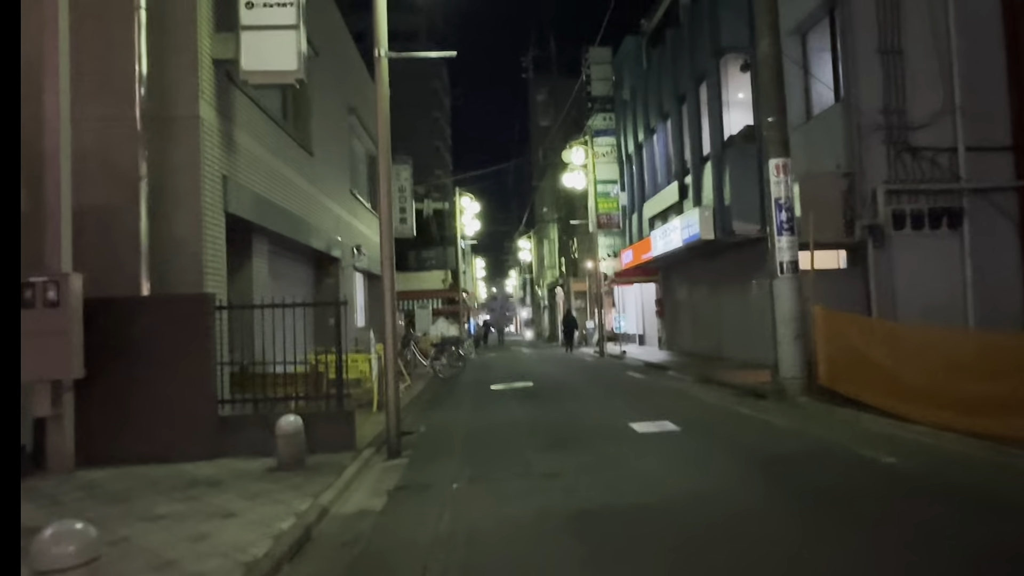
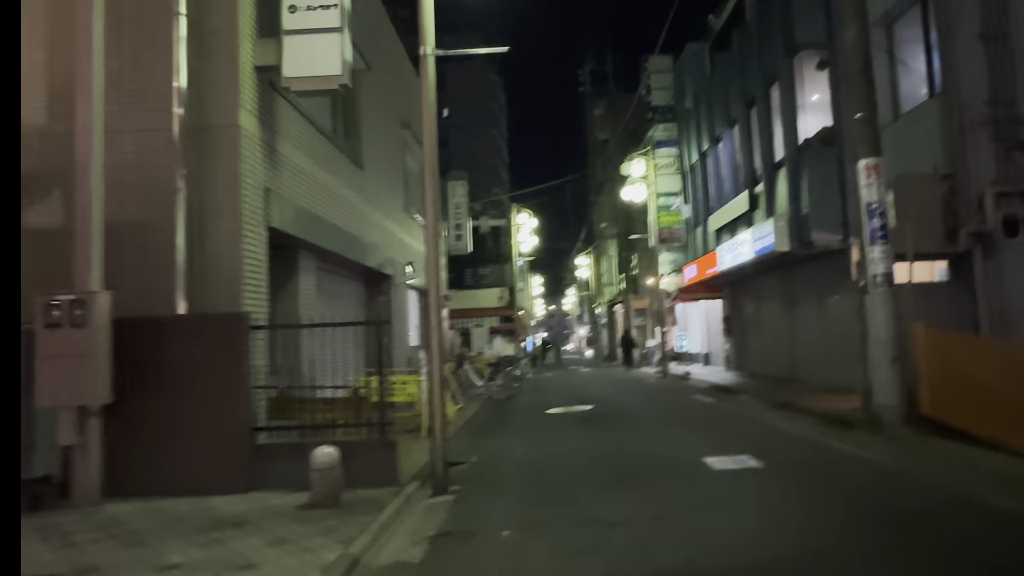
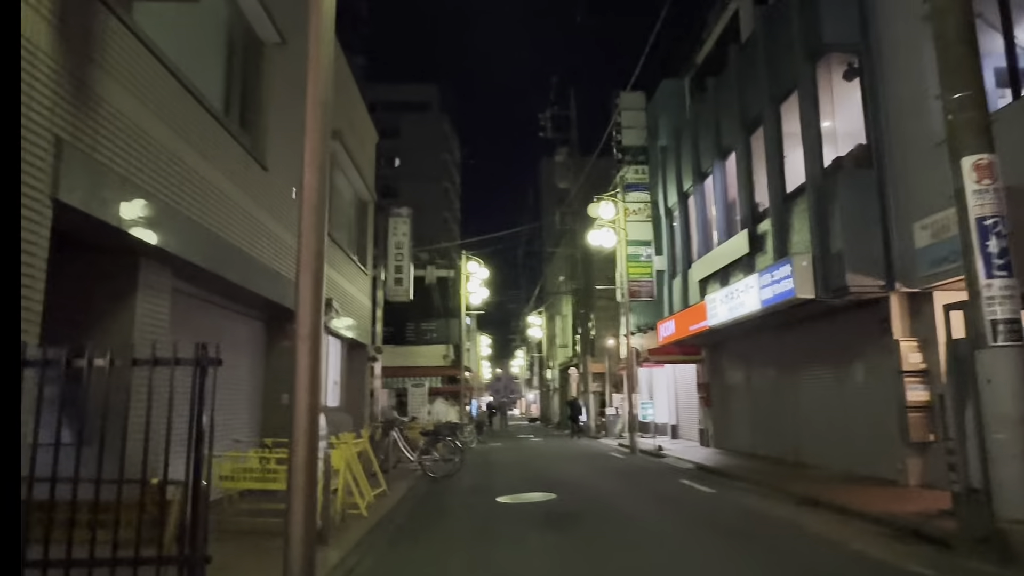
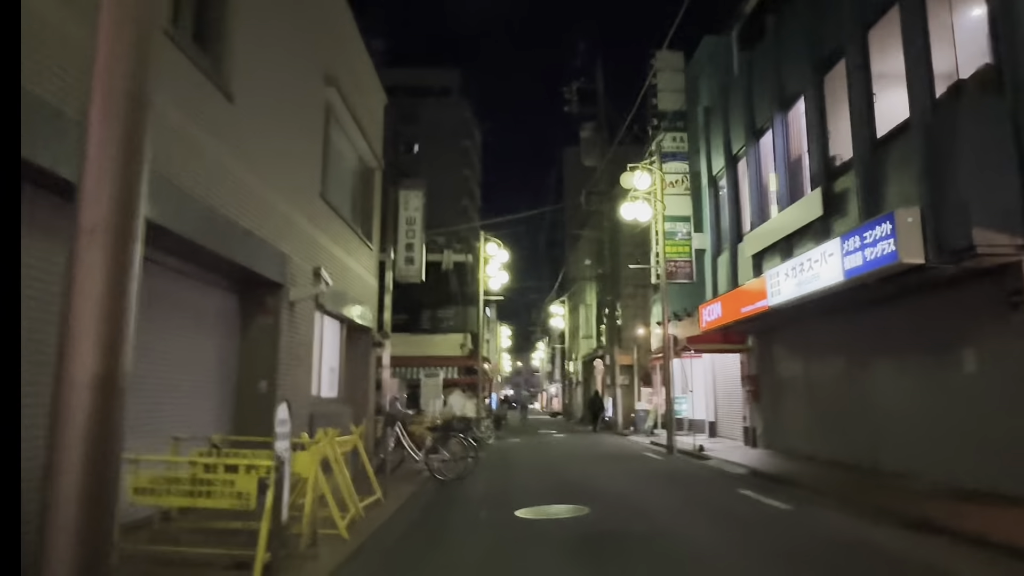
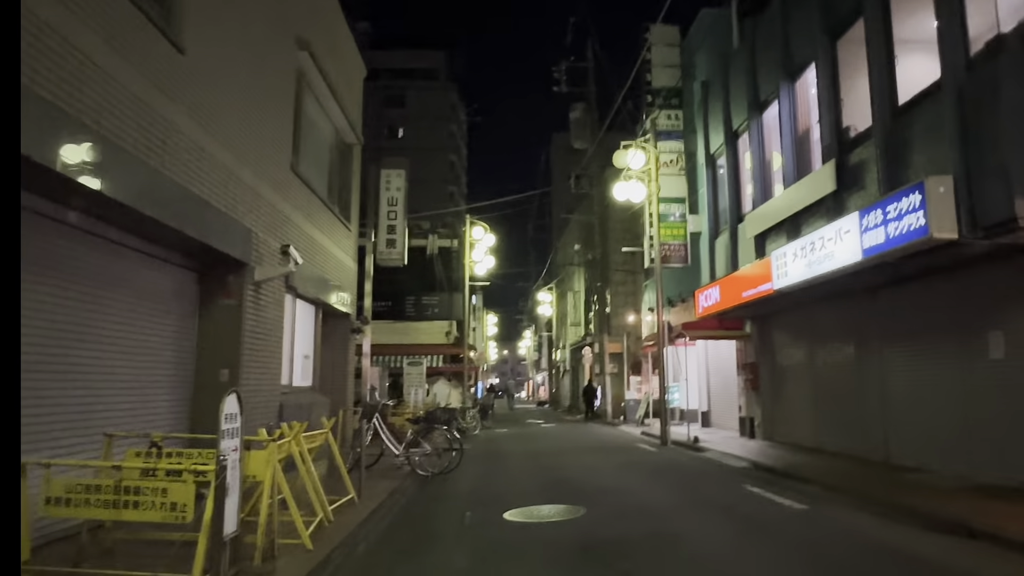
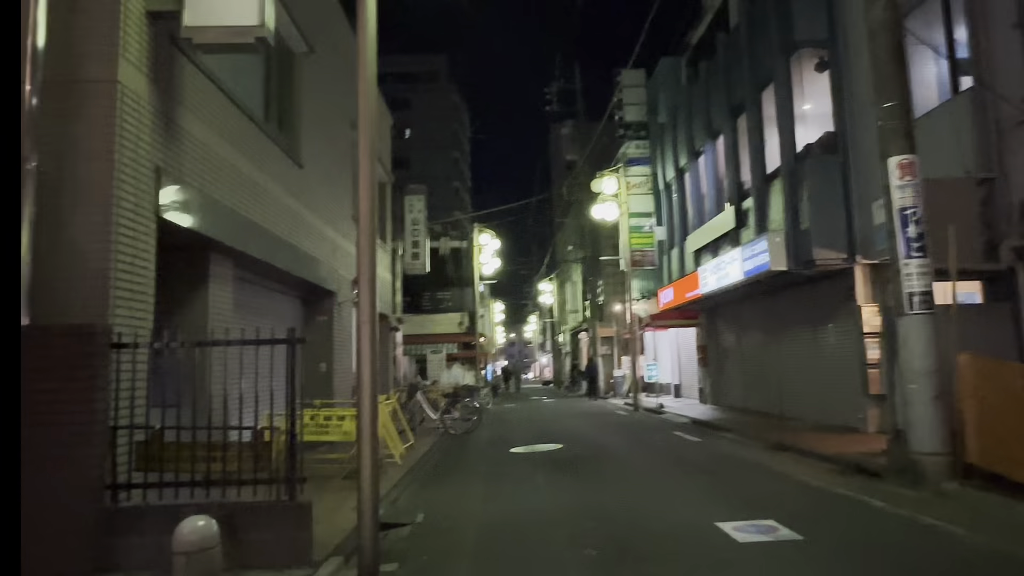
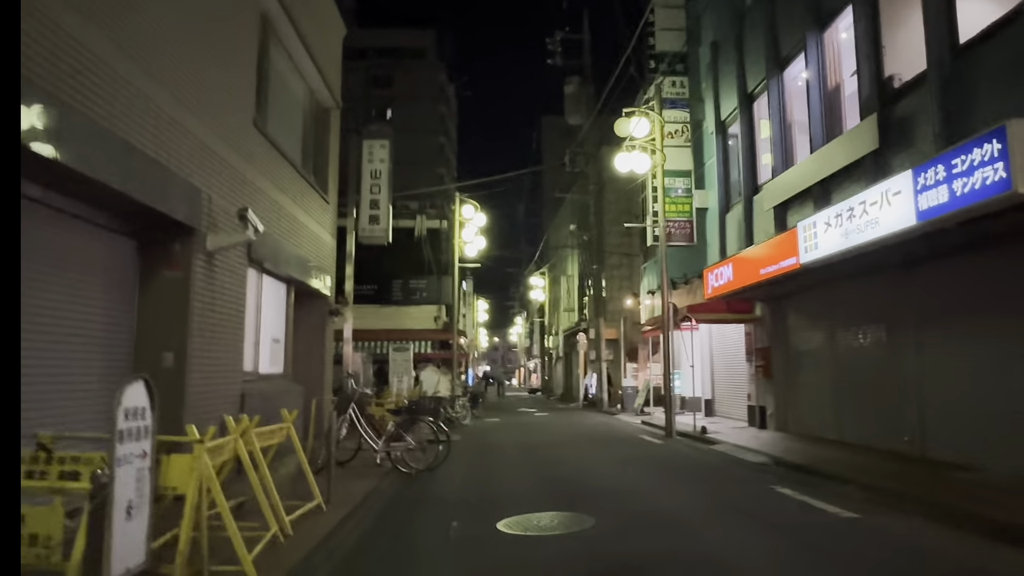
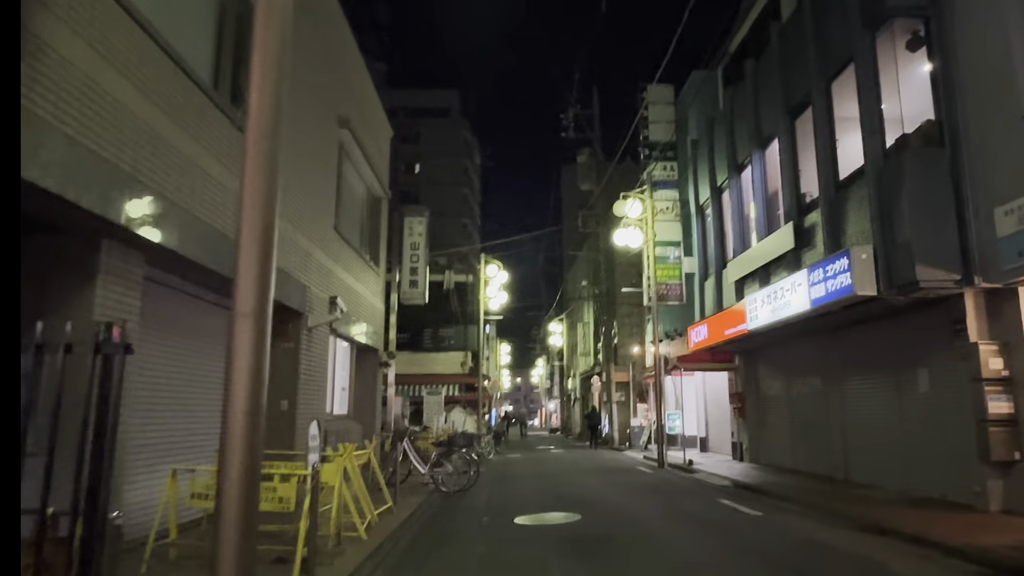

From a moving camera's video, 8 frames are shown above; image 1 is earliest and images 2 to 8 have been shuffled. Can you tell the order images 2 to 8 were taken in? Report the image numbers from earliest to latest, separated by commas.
2, 6, 3, 8, 4, 5, 7
